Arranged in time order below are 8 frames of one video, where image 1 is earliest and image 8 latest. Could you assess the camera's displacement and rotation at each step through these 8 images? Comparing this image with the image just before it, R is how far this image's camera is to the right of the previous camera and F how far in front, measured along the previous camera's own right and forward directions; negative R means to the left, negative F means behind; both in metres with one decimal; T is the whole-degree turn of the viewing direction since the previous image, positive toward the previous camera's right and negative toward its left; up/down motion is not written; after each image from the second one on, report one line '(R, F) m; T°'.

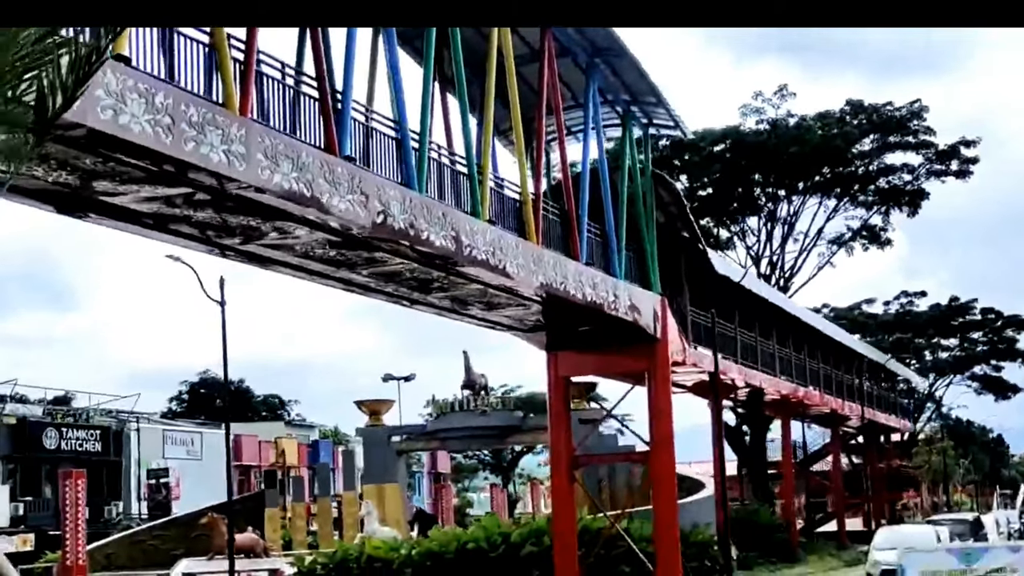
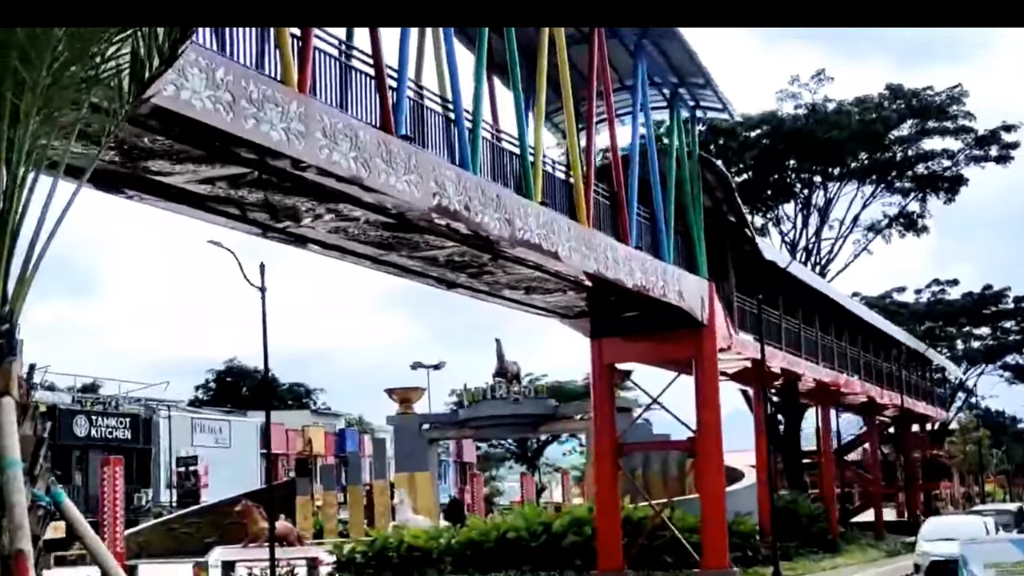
(-0.4, +0.3) m; -1°
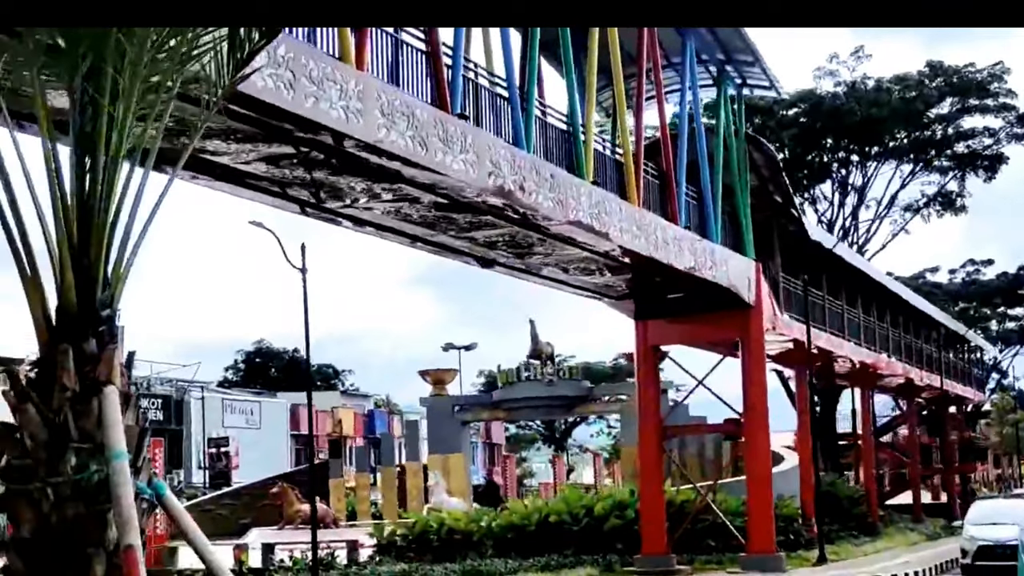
(-0.3, +0.2) m; -1°
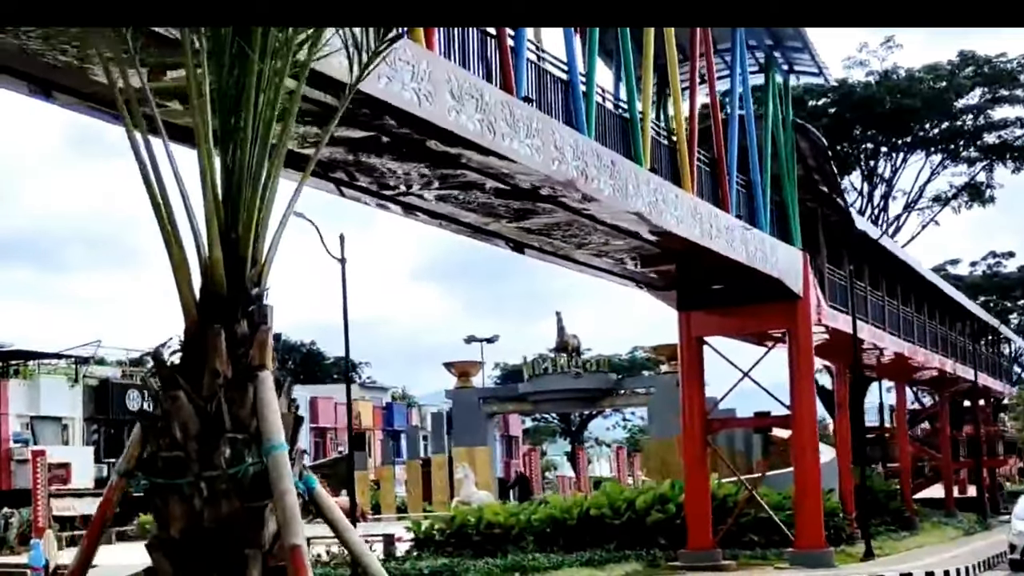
(-0.6, +0.3) m; 0°
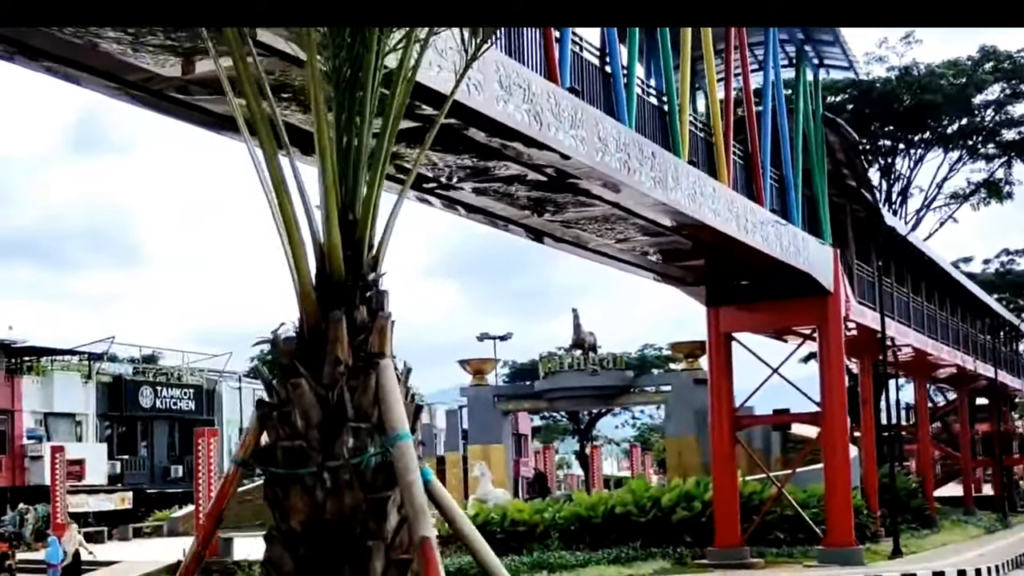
(-0.4, +0.1) m; 0°
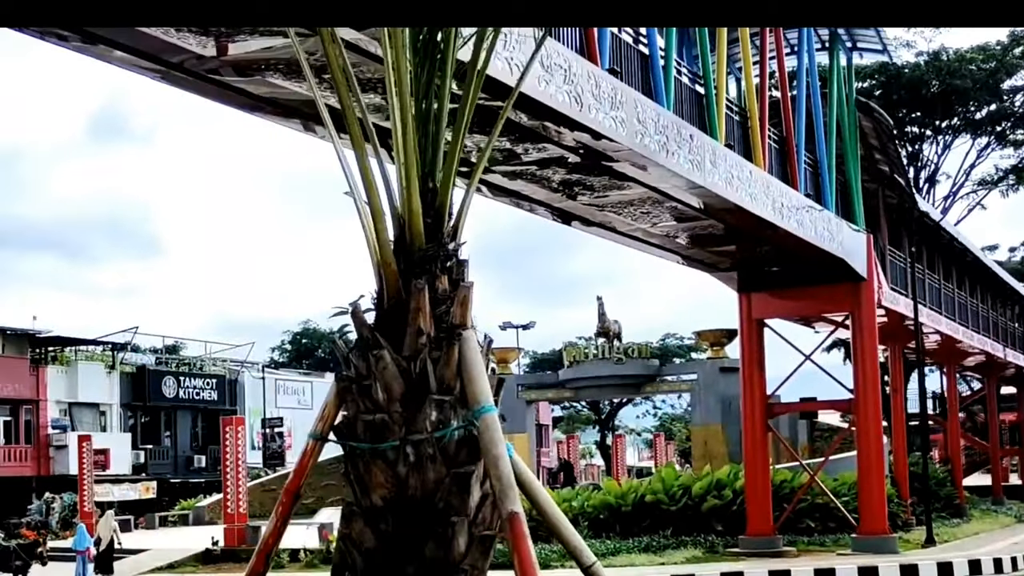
(-0.2, +0.1) m; -1°
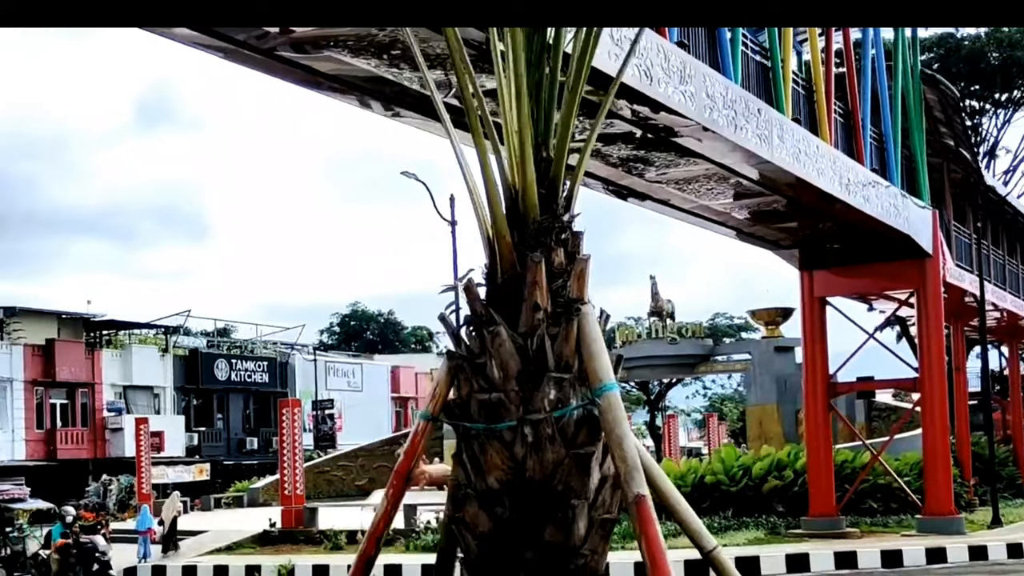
(-0.2, +0.2) m; -2°
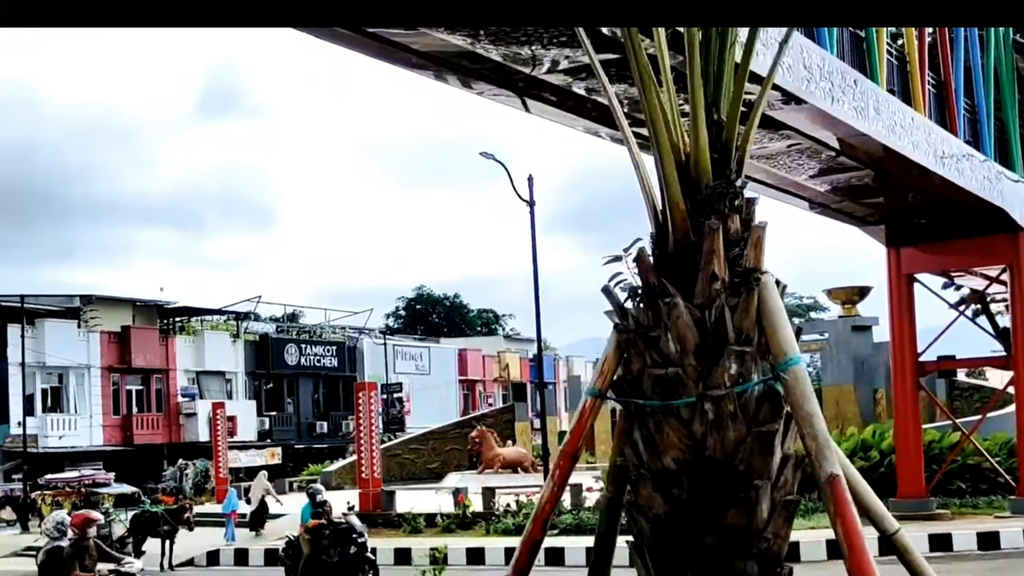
(-0.3, +0.2) m; -3°
